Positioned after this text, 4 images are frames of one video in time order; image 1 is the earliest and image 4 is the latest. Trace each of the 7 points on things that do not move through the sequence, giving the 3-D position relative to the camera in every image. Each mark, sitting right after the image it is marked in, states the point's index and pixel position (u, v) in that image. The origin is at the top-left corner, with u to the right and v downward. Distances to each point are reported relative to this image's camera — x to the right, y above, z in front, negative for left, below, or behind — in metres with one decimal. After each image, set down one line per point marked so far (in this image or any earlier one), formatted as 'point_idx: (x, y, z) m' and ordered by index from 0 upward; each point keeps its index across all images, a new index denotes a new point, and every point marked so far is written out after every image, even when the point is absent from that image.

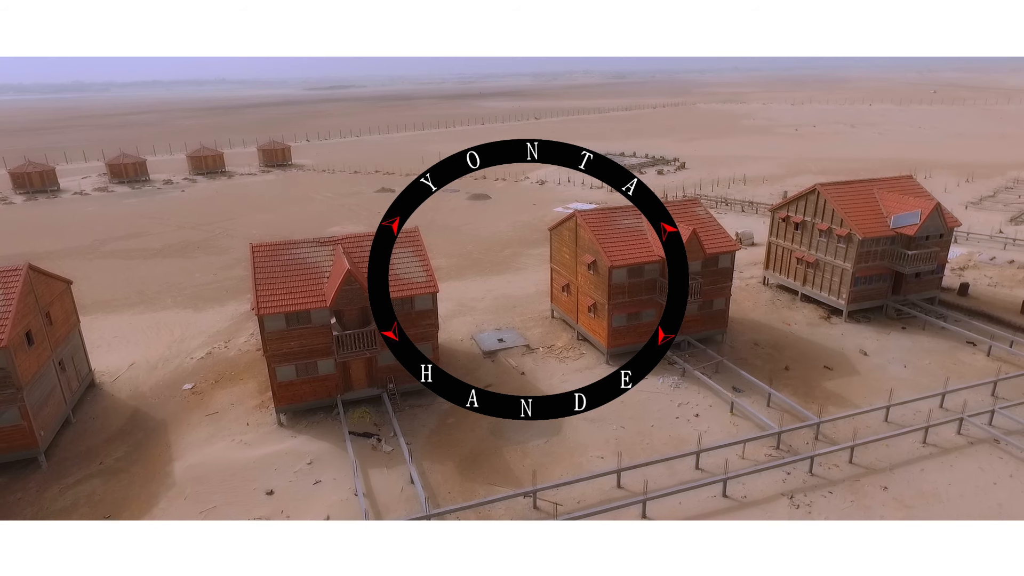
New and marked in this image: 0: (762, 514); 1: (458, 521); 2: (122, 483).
0: (+7.1, -6.4, +17.4) m
1: (-1.5, -6.6, +17.3) m
2: (-12.5, -6.2, +19.6) m
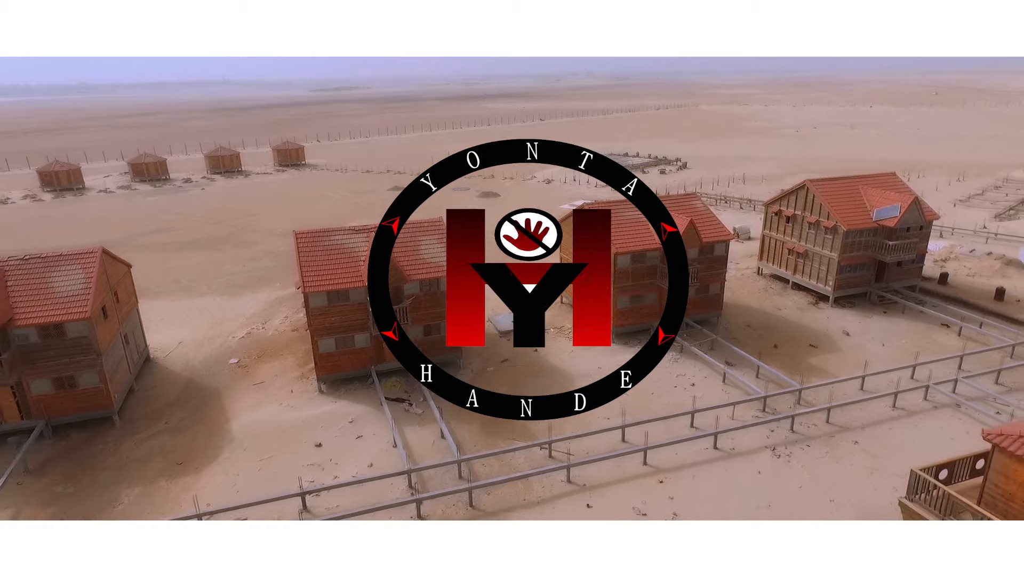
0: (+7.7, -5.7, +20.0) m
1: (-0.9, -5.9, +20.0) m
2: (-11.8, -5.5, +22.4) m
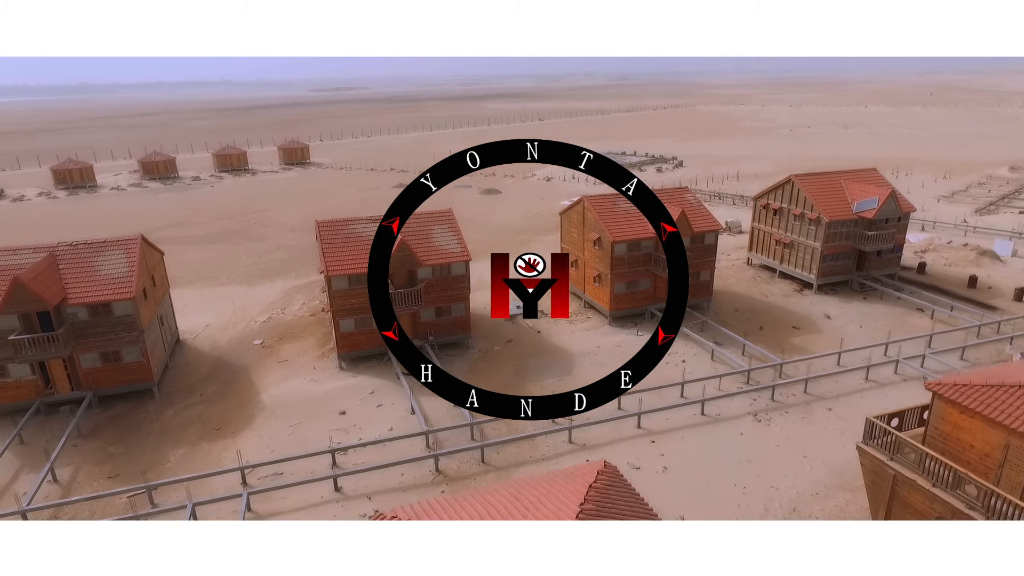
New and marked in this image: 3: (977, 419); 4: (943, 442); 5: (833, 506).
0: (+7.9, -5.0, +22.2) m
1: (-0.7, -5.2, +22.1) m
2: (-11.6, -4.8, +24.5) m
3: (+10.6, -3.0, +13.9) m
4: (+10.4, -3.7, +14.8) m
5: (+9.5, -6.4, +18.1) m
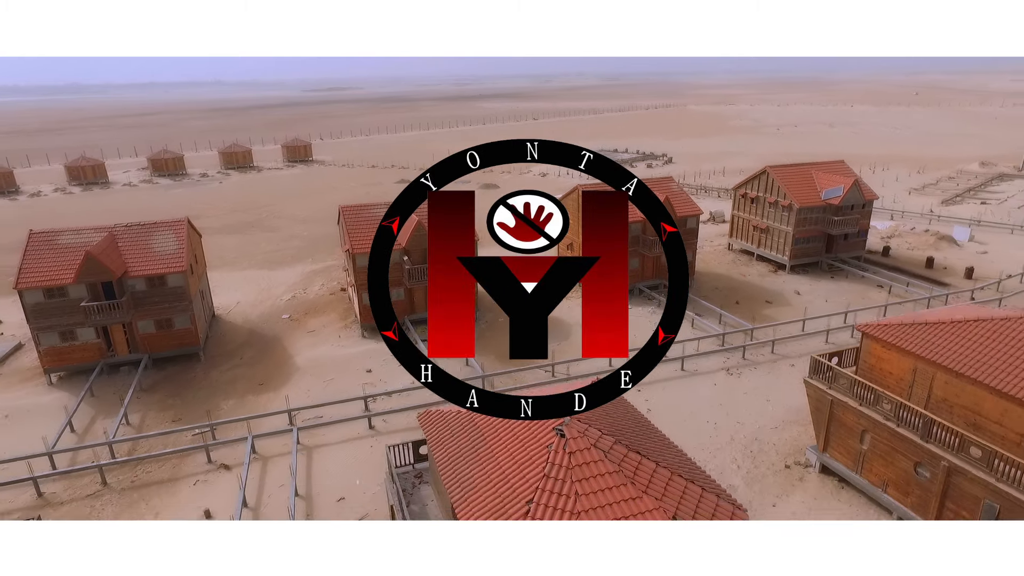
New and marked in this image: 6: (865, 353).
0: (+8.2, -3.8, +25.8) m
1: (-0.4, -4.0, +25.6) m
2: (-11.4, -3.7, +27.9) m
3: (+10.9, -1.8, +17.5) m
4: (+10.7, -2.5, +18.4) m
5: (+9.8, -5.2, +21.7) m
6: (+10.6, -2.0, +18.5) m
